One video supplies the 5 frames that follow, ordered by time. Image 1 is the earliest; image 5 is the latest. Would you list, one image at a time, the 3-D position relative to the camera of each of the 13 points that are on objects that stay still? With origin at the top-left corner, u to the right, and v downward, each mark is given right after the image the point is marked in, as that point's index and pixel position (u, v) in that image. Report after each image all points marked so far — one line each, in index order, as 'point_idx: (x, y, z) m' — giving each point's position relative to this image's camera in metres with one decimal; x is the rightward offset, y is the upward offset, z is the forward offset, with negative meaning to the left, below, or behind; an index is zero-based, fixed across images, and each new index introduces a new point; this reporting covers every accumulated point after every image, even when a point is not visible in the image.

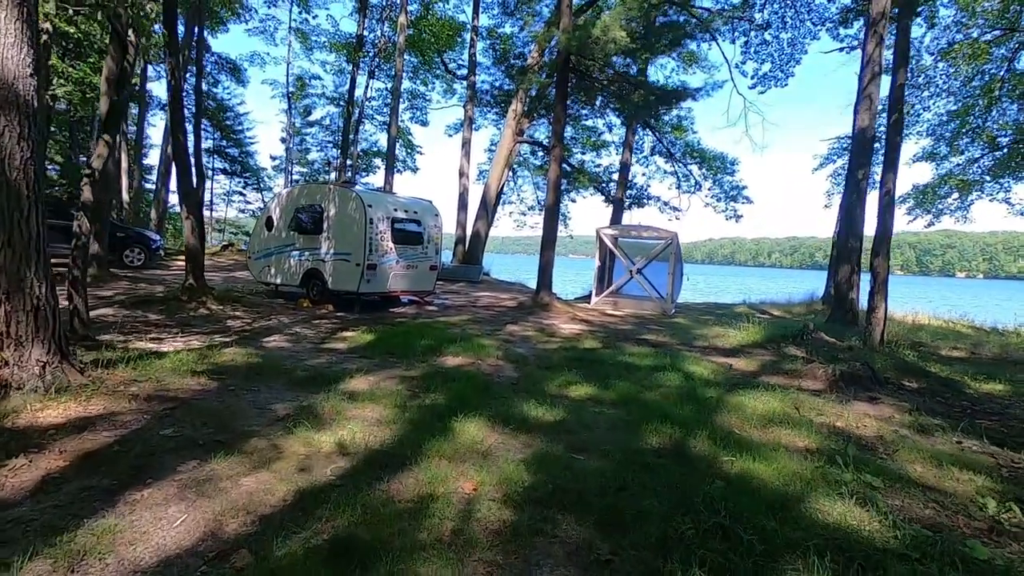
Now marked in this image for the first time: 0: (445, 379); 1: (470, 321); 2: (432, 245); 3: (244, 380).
0: (-0.7, -1.0, +5.9) m
1: (-0.8, -0.7, +11.0) m
2: (-1.9, +1.0, +12.7) m
3: (-2.5, -0.9, +5.2) m
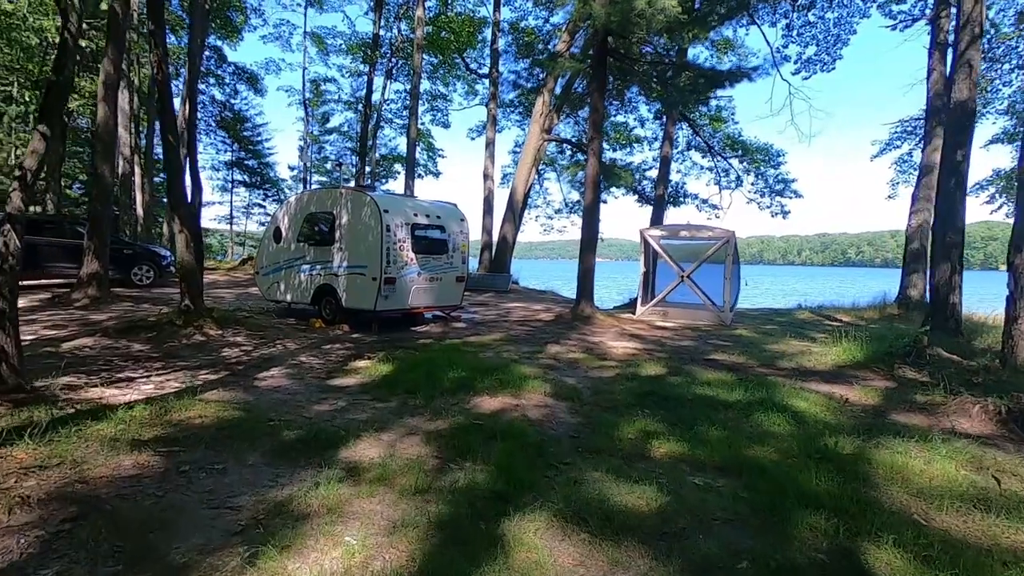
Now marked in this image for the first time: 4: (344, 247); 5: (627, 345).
0: (-0.2, -1.2, +4.3) m
1: (-0.1, -0.9, +9.4) m
2: (-1.1, +0.7, +11.3) m
3: (-2.1, -1.1, +3.7) m
4: (-3.2, +0.8, +10.2) m
5: (+2.0, -1.0, +9.3) m
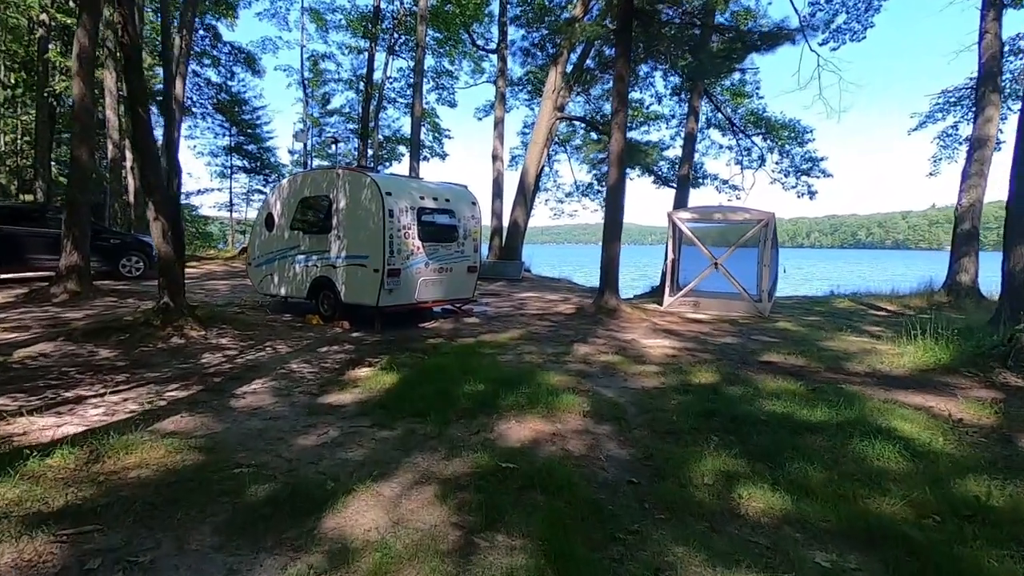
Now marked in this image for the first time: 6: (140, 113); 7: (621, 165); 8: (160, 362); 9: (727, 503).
0: (0.0, -1.2, +3.3) m
1: (+0.2, -0.8, +8.4) m
2: (-0.8, +0.9, +10.1) m
3: (-1.8, -1.2, +2.7) m
4: (-2.9, +0.9, +9.1) m
5: (+2.3, -0.8, +8.2) m
6: (-5.5, +2.6, +8.0) m
7: (+2.2, +2.5, +11.1) m
8: (-4.2, -0.9, +6.5) m
9: (+1.3, -1.3, +3.3) m
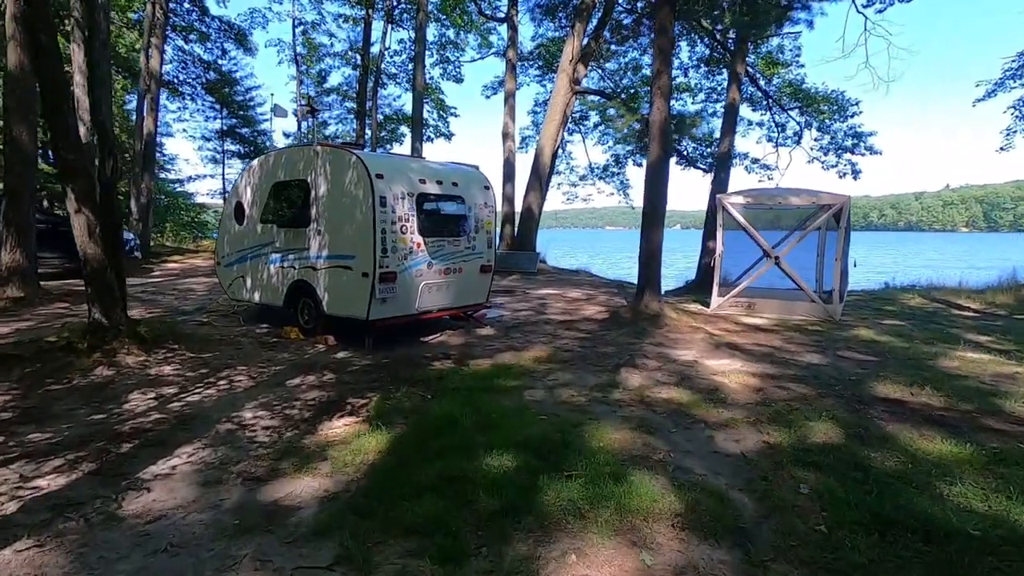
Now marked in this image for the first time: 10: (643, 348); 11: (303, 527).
0: (+0.3, -1.5, +1.4) m
1: (+0.5, -0.9, +6.5) m
2: (-0.4, +0.8, +8.3) m
3: (-1.6, -1.4, +0.9) m
4: (-2.5, +0.8, +7.2) m
5: (+2.6, -0.9, +6.4) m
6: (-5.2, +2.4, +6.1) m
7: (+2.6, +2.5, +9.2) m
8: (-3.9, -1.1, +4.7) m
9: (+1.6, -1.5, +1.5) m
10: (+1.7, -0.8, +7.2) m
11: (-1.1, -1.3, +3.0) m
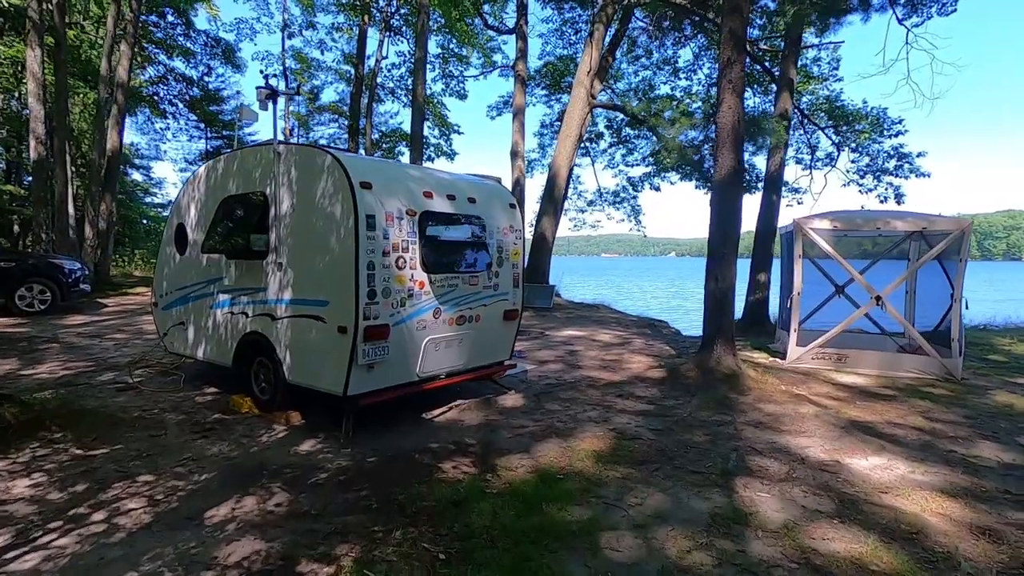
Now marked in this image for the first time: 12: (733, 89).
0: (+0.7, -1.7, -0.8) m
1: (+0.9, -1.4, +4.3) m
2: (-0.1, +0.2, +6.1) m
3: (-1.1, -1.6, -1.4) m
4: (-2.1, +0.3, +5.1) m
5: (+3.0, -1.4, +4.2) m
6: (-4.7, +2.0, +4.0) m
7: (+3.0, +1.9, +7.2) m
8: (-3.5, -1.5, +2.5) m
9: (+2.0, -1.8, -0.8) m
10: (+2.1, -1.3, +5.0) m
11: (-0.7, -1.6, +0.7) m
12: (+2.9, +2.6, +7.1) m
